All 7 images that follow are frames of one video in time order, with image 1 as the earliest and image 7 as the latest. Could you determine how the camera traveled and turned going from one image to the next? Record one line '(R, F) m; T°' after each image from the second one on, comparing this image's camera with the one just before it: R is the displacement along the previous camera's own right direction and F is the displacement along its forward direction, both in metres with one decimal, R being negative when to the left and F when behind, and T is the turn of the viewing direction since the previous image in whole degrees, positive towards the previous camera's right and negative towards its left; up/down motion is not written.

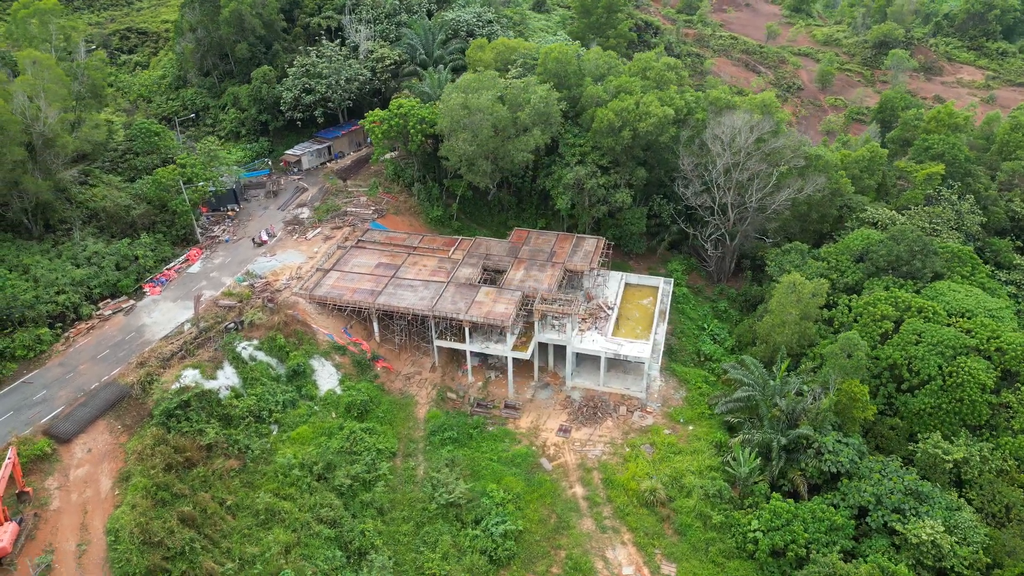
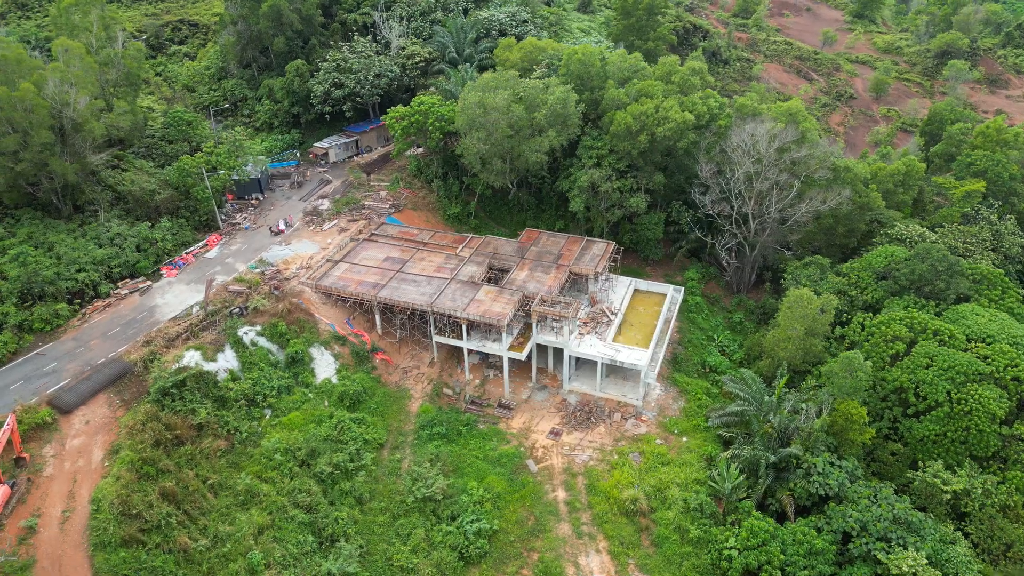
(+2.3, +0.1) m; -4°
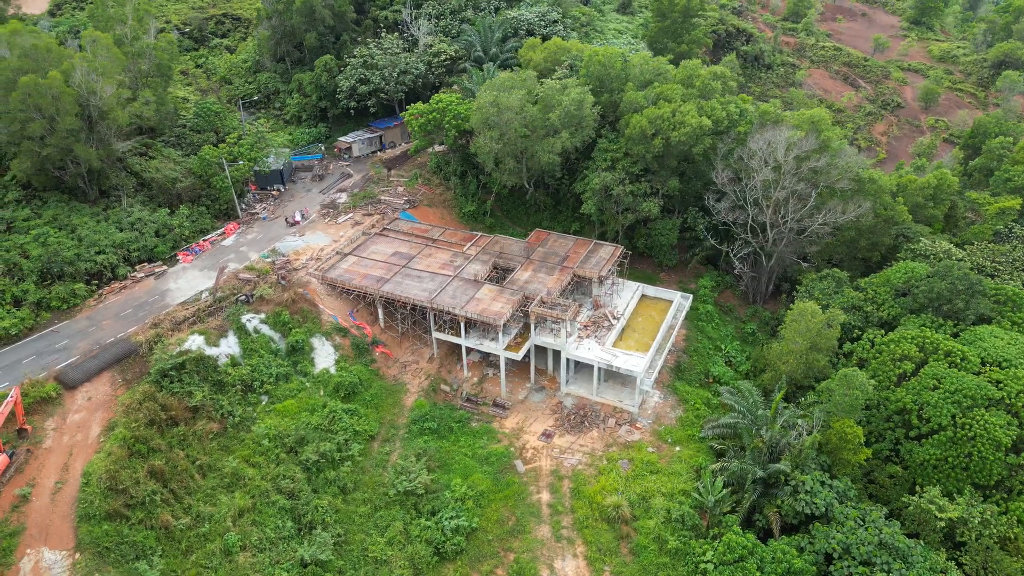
(+1.9, +0.1) m; -3°
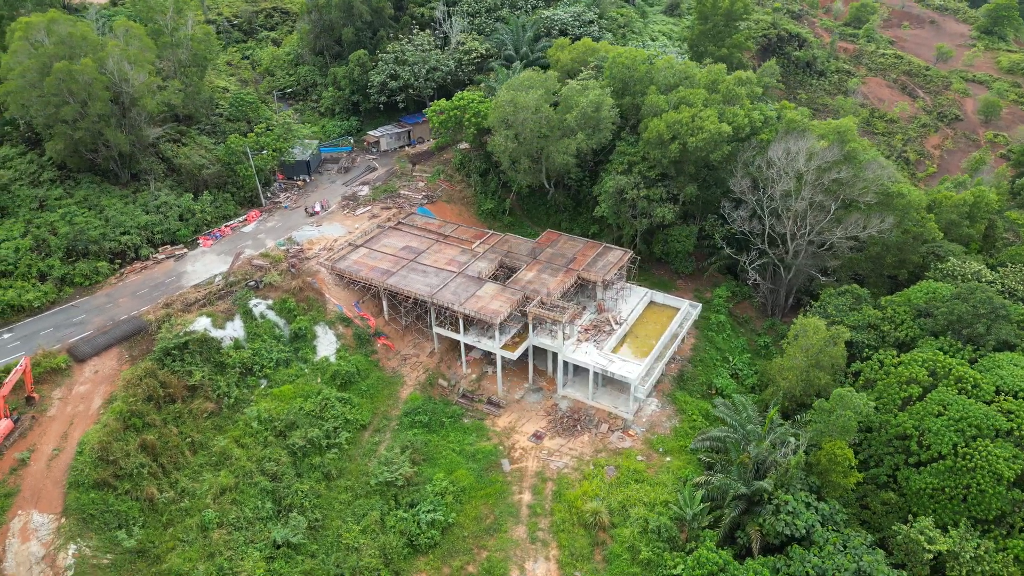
(+2.3, +0.1) m; -4°
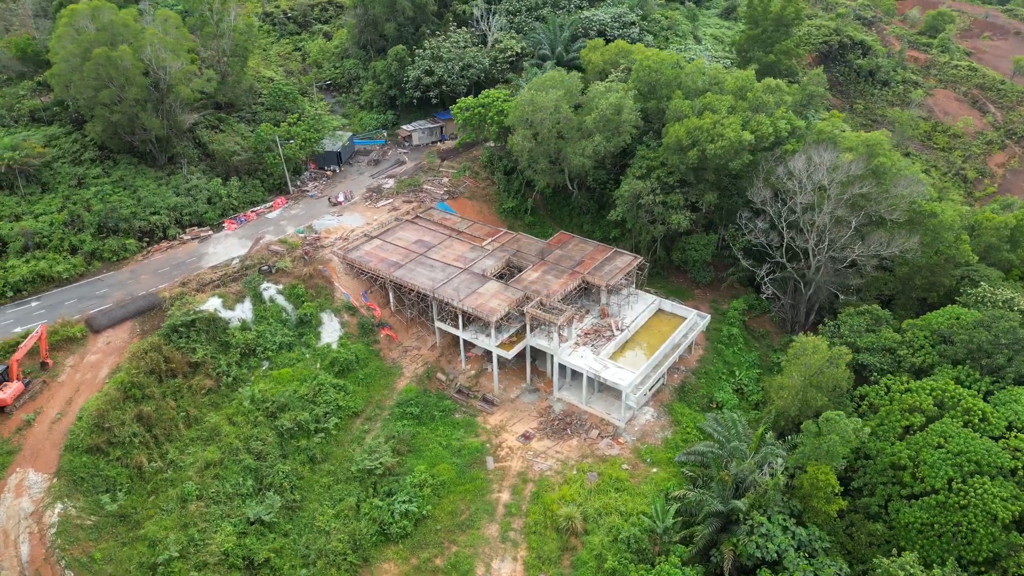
(+2.6, 0.0) m; -5°
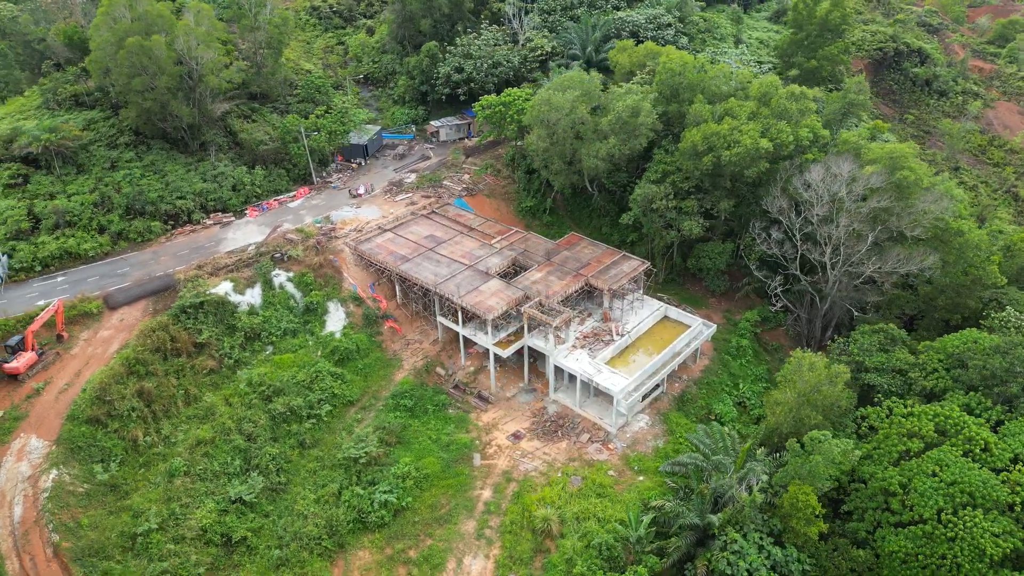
(+2.3, 0.0) m; -4°
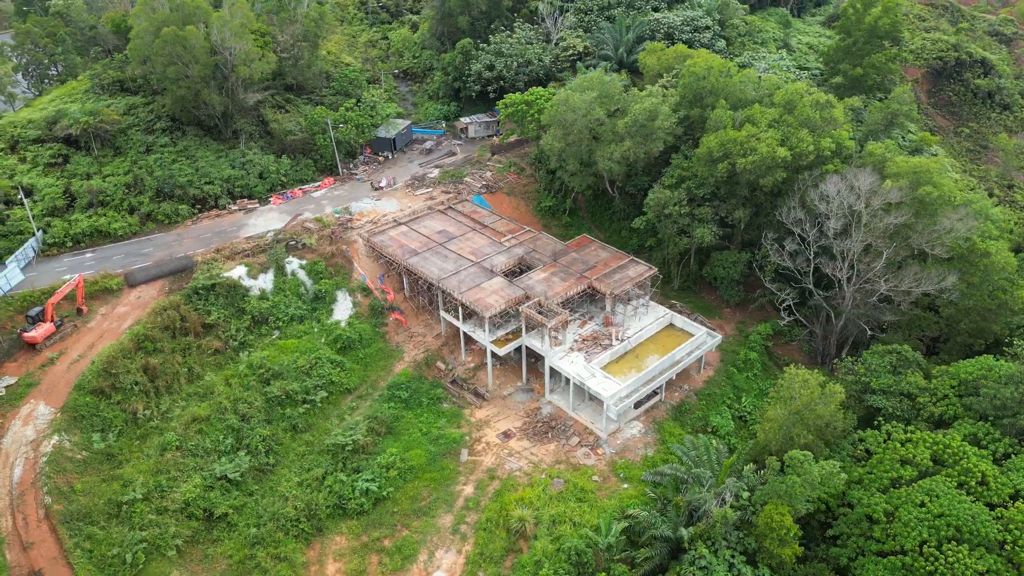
(+2.4, -0.1) m; -4°
